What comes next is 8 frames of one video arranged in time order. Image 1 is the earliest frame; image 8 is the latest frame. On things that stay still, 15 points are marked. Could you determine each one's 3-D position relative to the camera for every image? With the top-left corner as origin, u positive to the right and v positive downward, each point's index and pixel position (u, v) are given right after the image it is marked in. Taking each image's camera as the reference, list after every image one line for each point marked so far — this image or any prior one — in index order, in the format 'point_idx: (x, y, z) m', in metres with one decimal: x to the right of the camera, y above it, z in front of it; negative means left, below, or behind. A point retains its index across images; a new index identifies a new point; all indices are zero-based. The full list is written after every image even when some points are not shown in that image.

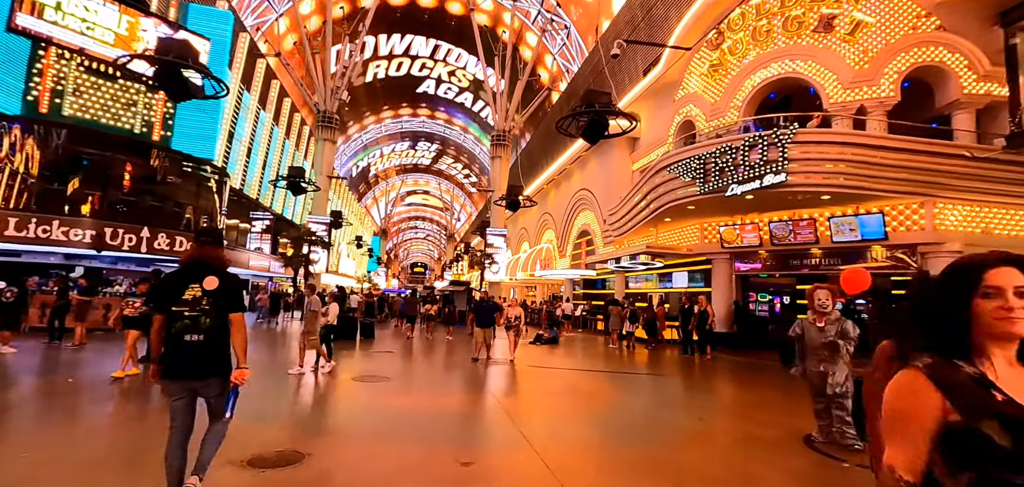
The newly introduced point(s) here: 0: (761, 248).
0: (+9.4, -0.2, +17.5) m
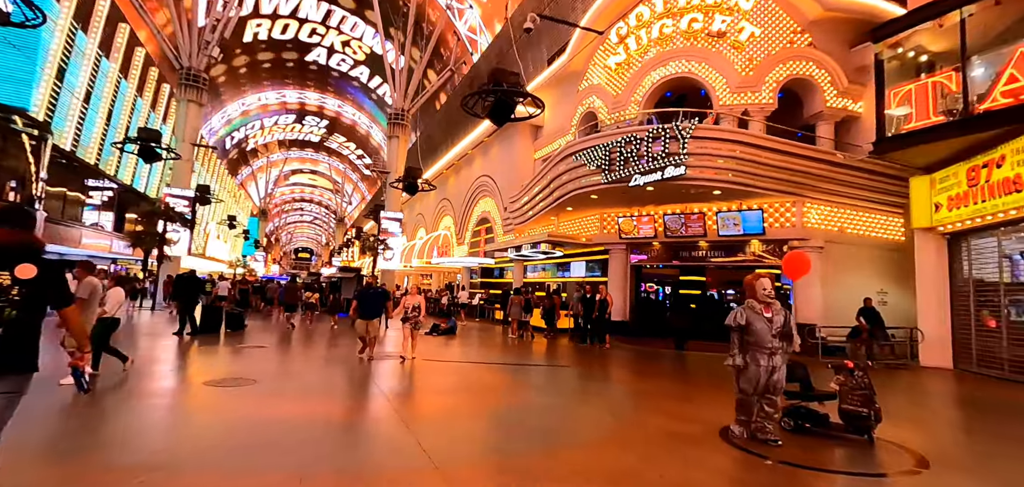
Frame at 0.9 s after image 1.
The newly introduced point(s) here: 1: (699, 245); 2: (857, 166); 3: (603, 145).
0: (+5.6, +0.1, +18.0) m
1: (+6.9, -0.1, +17.2) m
2: (+12.1, +2.7, +16.1) m
3: (+3.4, +3.7, +17.0) m
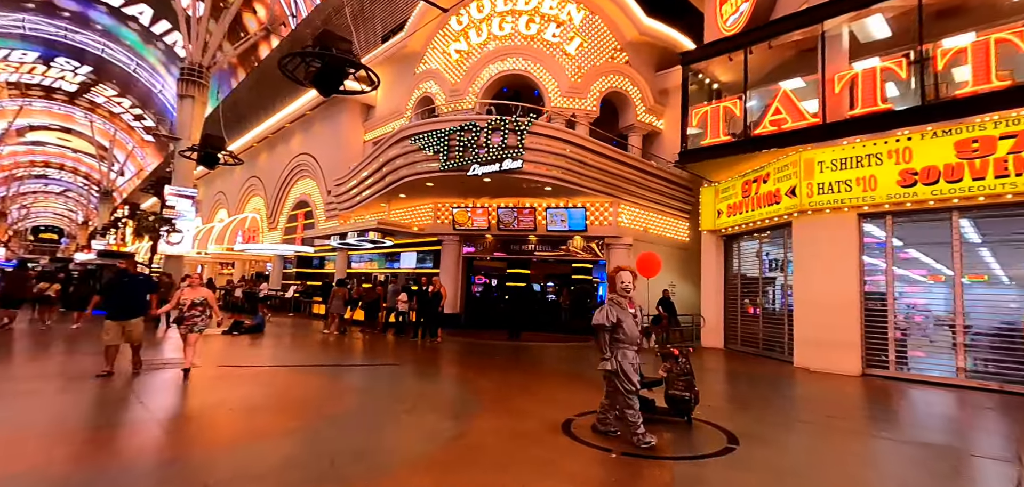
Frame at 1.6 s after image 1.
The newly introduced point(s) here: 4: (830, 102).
0: (-1.0, +0.4, +18.0) m
1: (+0.6, +0.2, +17.6) m
2: (+5.9, +2.8, +18.5) m
3: (-2.5, +4.1, +16.2) m
4: (+6.3, +2.8, +9.1) m
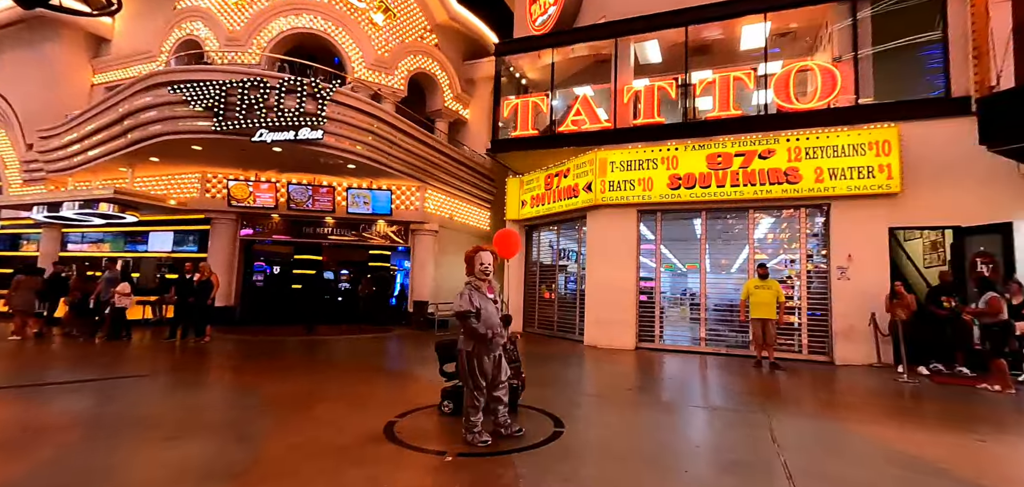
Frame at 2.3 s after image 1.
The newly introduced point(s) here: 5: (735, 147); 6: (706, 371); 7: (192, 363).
0: (-8.0, +1.1, +15.3) m
1: (-6.5, +0.8, +15.6) m
2: (-1.9, +3.3, +18.6) m
3: (-8.5, +4.7, +13.0) m
4: (+2.4, +3.0, +10.3) m
5: (+4.3, +1.9, +8.8) m
6: (+3.6, -2.3, +8.1) m
7: (-6.8, -2.6, +9.6) m
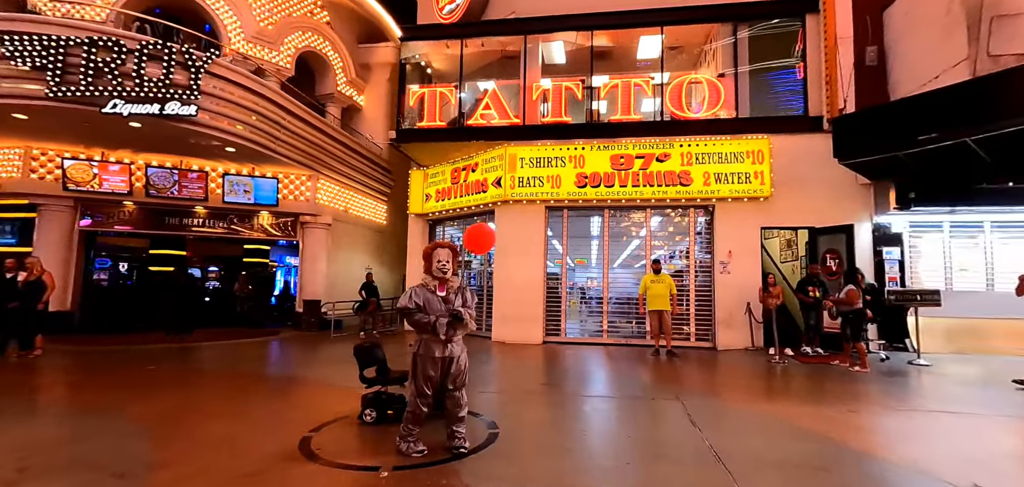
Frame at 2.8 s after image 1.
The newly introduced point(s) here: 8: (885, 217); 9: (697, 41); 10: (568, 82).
0: (-10.9, +1.3, +12.9) m
1: (-9.5, +1.0, +13.6) m
2: (-5.7, +3.5, +17.4) m
3: (-10.9, +4.9, +10.5) m
4: (+0.4, +3.1, +10.3) m
5: (+2.5, +1.9, +9.3) m
6: (+1.9, -2.2, +8.5) m
7: (-8.5, -2.4, +7.6) m
8: (+7.1, +0.5, +8.6) m
9: (+4.3, +4.7, +10.6) m
10: (+1.3, +3.6, +10.2) m
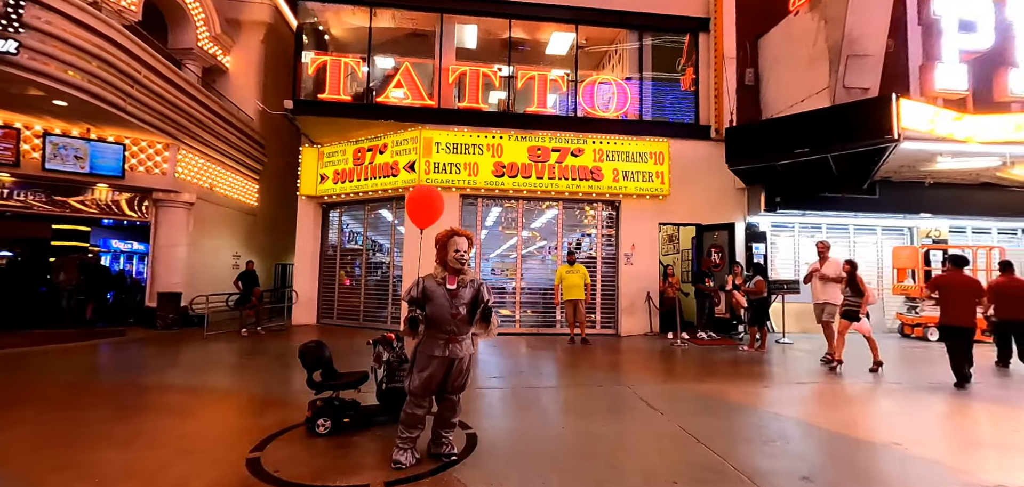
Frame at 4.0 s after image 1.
0: (-13.1, +1.8, +9.4) m
1: (-11.9, +1.5, +10.5) m
2: (-9.2, +4.1, +15.1) m
3: (-12.4, +5.3, +7.0) m
4: (-1.5, +3.4, +9.9) m
5: (+0.8, +2.1, +9.5) m
6: (+0.4, -2.1, +8.6) m
7: (-9.5, -2.1, +5.0) m
8: (+5.4, +0.6, +10.0) m
9: (+2.3, +4.9, +11.1) m
10: (-0.6, +3.8, +9.9) m
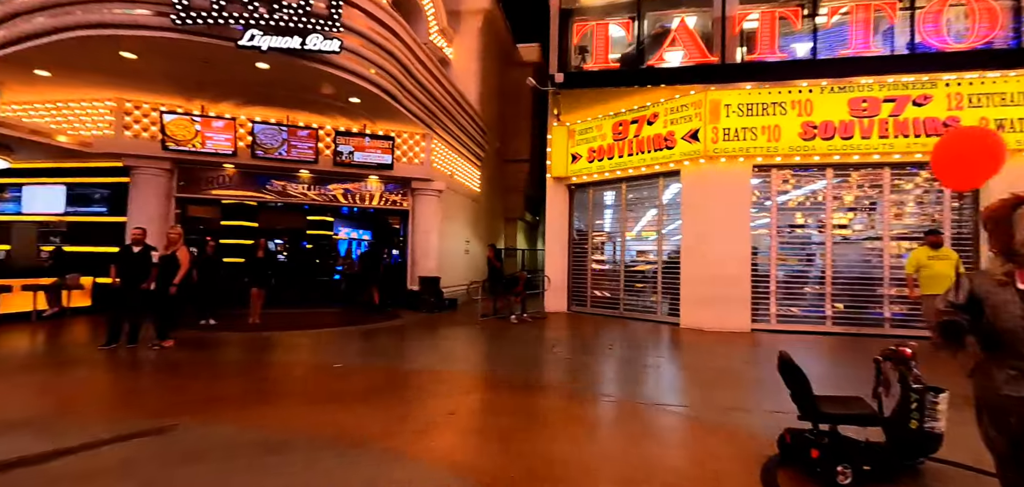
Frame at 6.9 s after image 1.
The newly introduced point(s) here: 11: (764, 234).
0: (-7.4, +2.1, +11.5) m
1: (-5.9, +1.8, +12.2) m
2: (-2.0, +4.6, +15.7) m
3: (-7.4, +5.5, +8.9) m
4: (+3.8, +3.7, +8.4) m
5: (+6.0, +2.5, +7.4) m
6: (+5.4, -1.7, +6.9) m
7: (-5.1, -2.0, +6.4) m
8: (+10.5, +1.0, +6.6) m
9: (+7.8, +5.4, +8.4) m
10: (+4.7, +4.2, +8.2) m
11: (+4.5, +0.1, +8.2) m
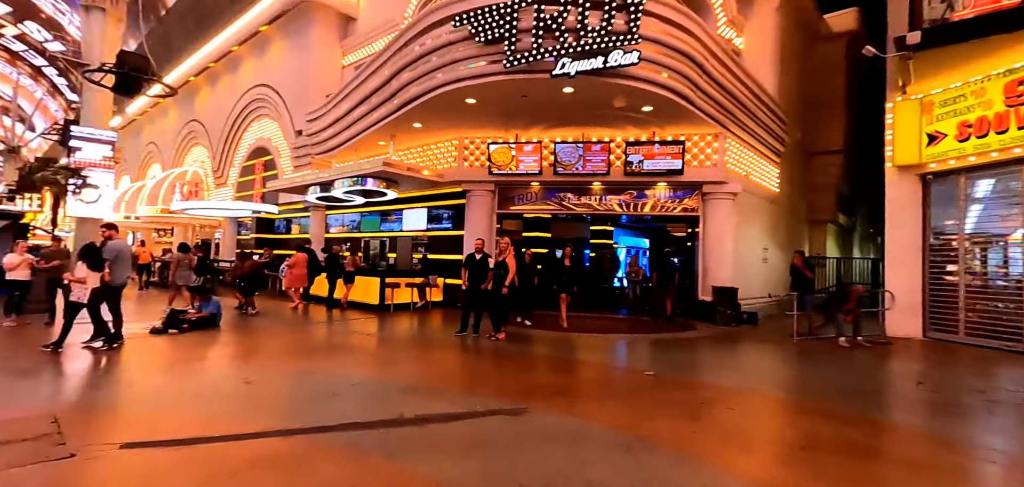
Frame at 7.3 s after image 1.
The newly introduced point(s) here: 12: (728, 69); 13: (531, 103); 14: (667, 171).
0: (+0.2, +1.8, +13.3) m
1: (+1.8, +1.6, +13.2) m
2: (+6.9, +4.3, +14.4) m
3: (-1.2, +5.3, +11.1) m
4: (+8.4, +3.7, +5.2) m
5: (+9.8, +2.5, +3.3) m
6: (+9.1, -1.7, +3.0) m
7: (-0.3, -2.1, +7.7) m
8: (+13.4, +1.1, +0.3) m
9: (+11.9, +5.4, +3.4) m
10: (+9.1, +4.2, +4.6) m
11: (+8.9, +0.1, +4.6) m
12: (+5.0, +4.1, +11.7) m
13: (+0.5, +3.3, +11.7) m
14: (+3.2, +1.8, +12.4) m
